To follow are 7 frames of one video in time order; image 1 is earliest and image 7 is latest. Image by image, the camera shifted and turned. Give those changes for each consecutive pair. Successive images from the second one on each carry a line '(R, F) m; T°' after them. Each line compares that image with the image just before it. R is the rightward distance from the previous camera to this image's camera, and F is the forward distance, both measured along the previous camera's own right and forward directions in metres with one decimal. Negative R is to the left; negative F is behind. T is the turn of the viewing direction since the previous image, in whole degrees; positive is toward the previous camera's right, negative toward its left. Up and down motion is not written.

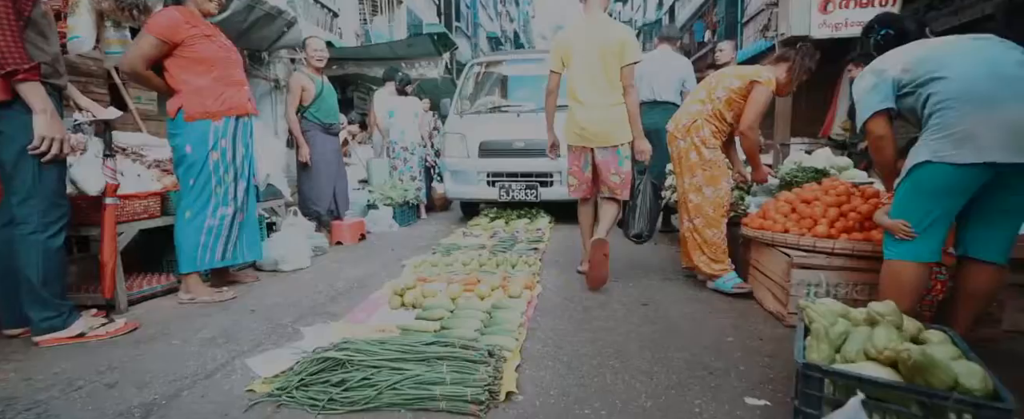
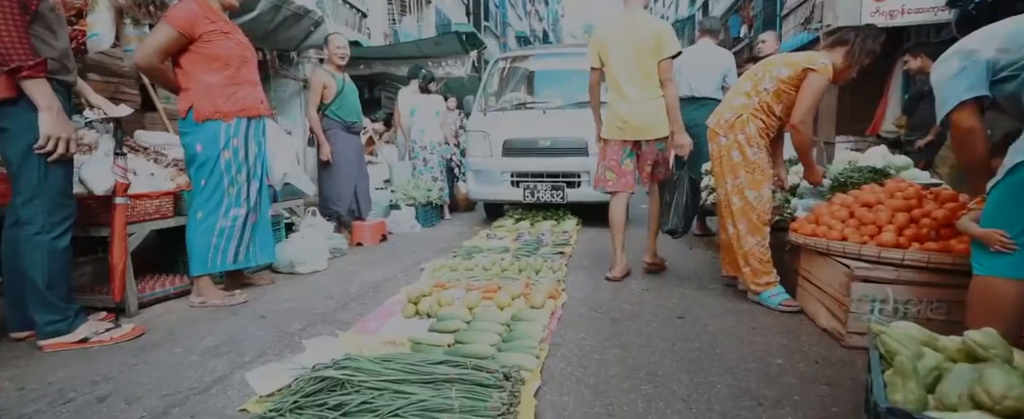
(0.0, +0.2) m; -3°
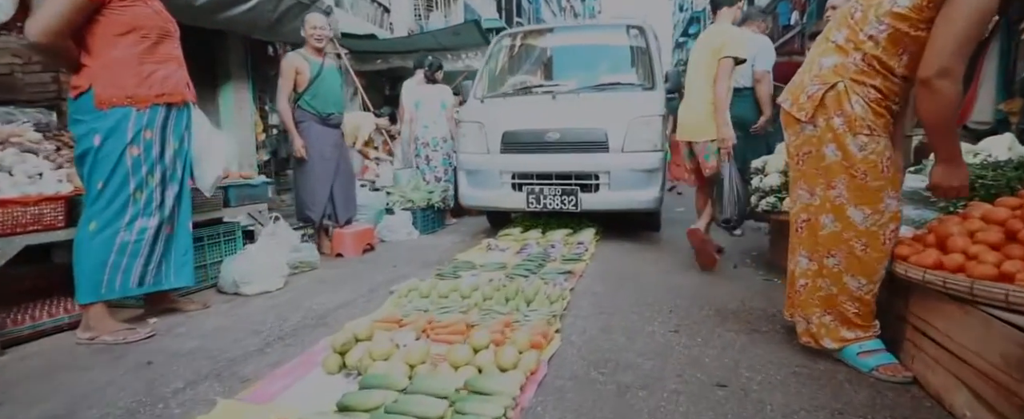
(+0.3, +0.9) m; -4°
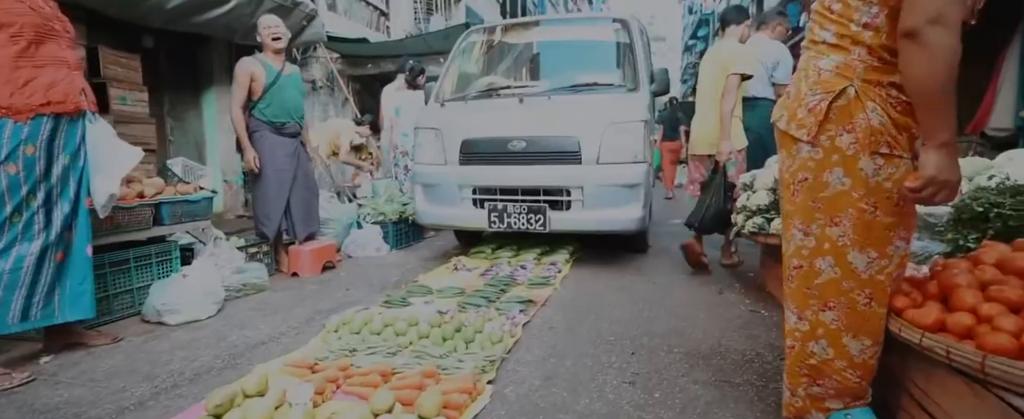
(+0.3, +0.4) m; -1°
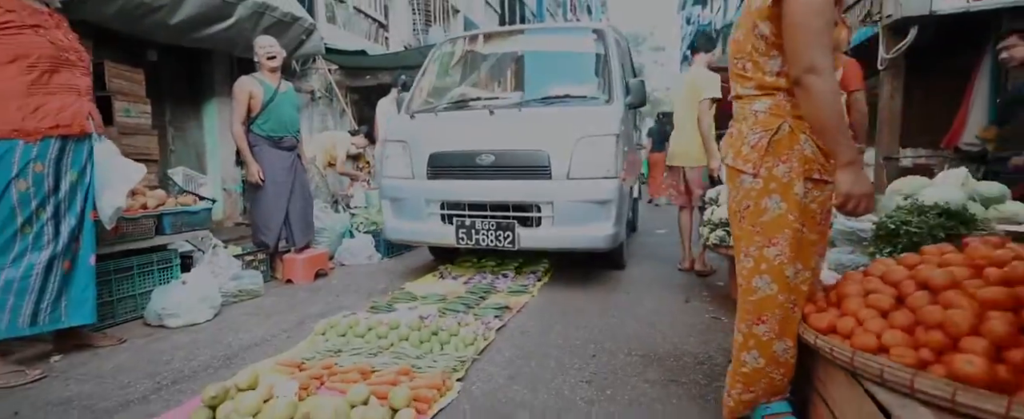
(+0.1, -0.2) m; 0°
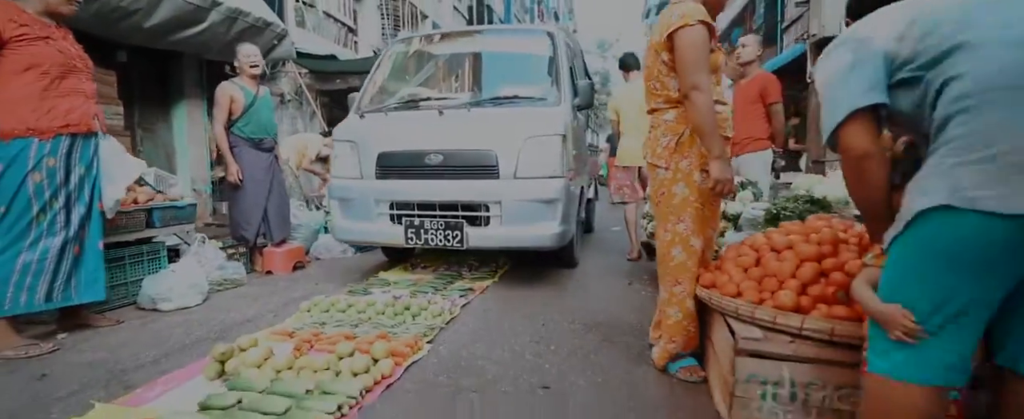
(0.0, -0.5) m; +3°
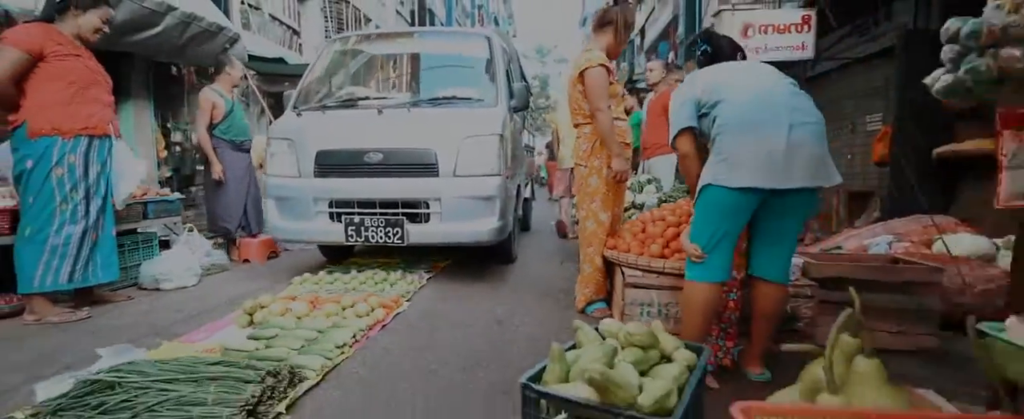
(-0.1, -0.9) m; +6°
